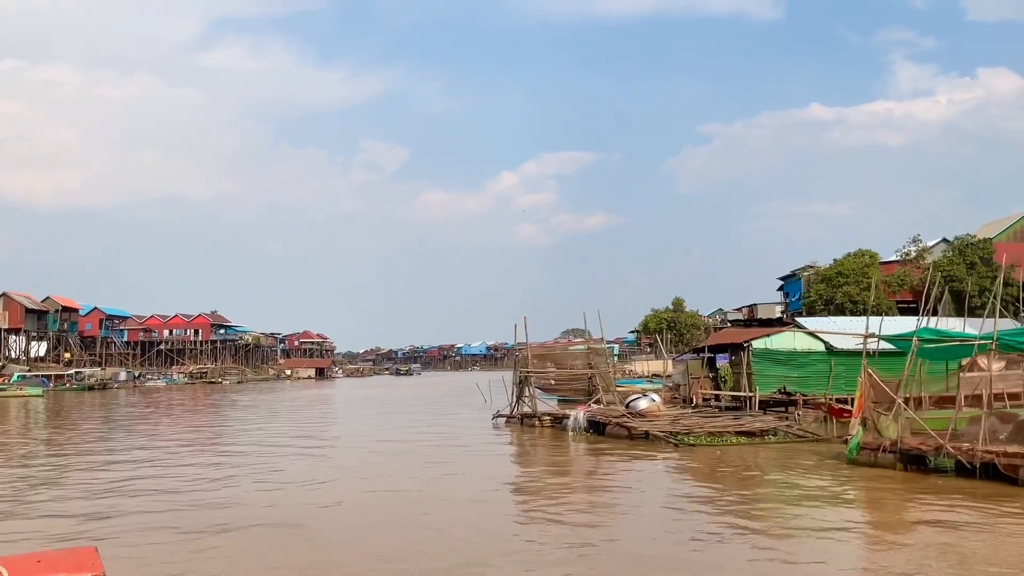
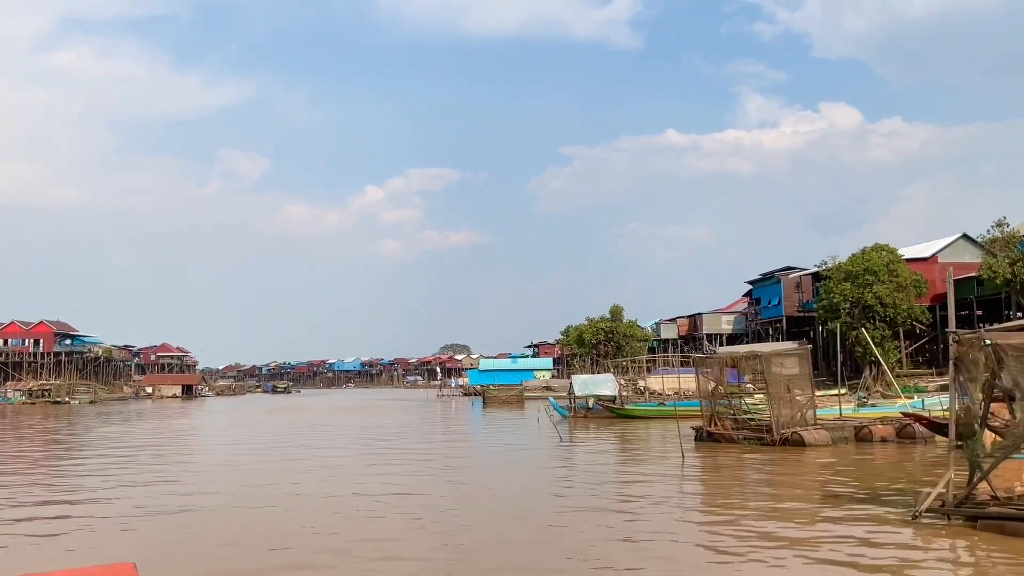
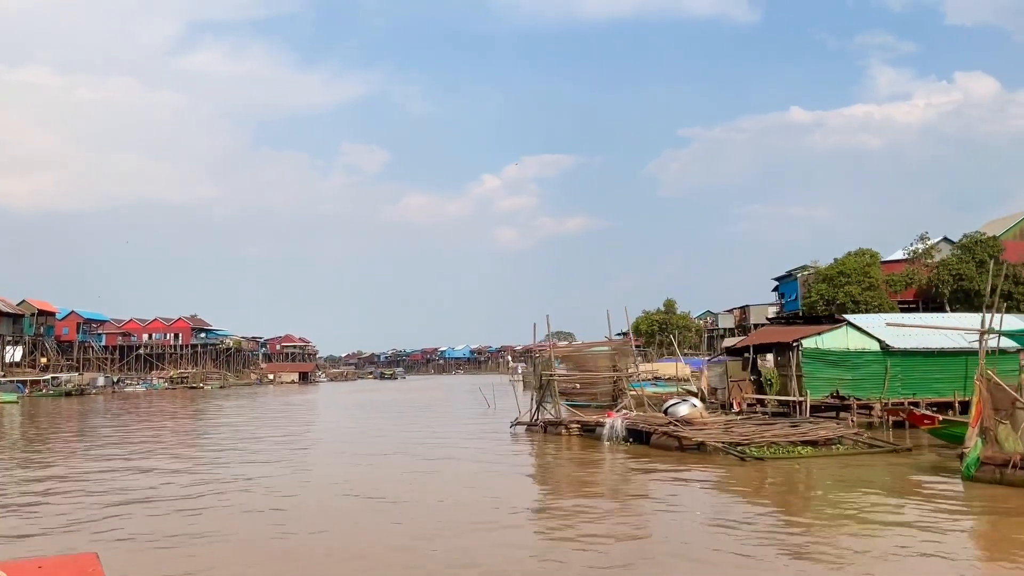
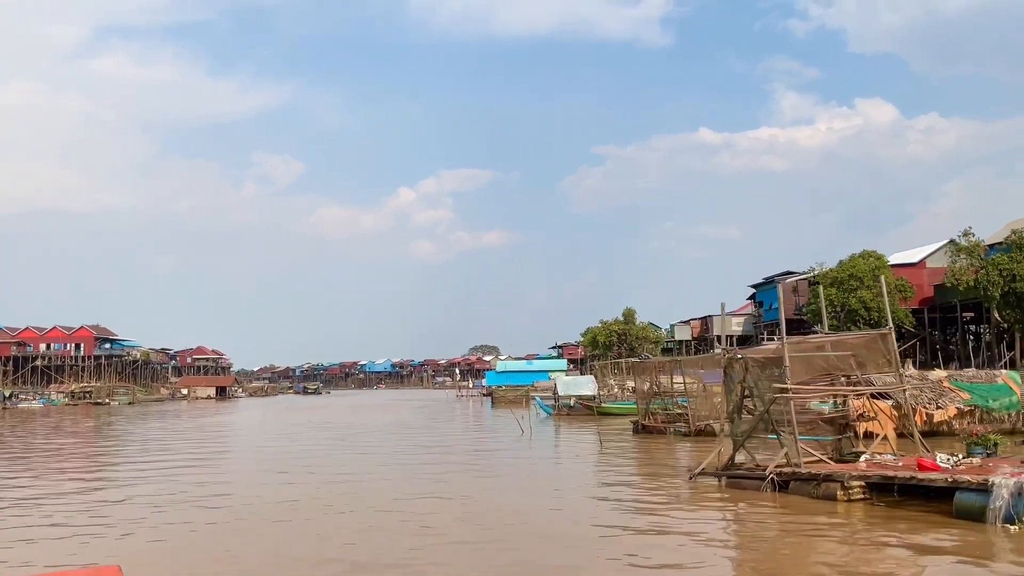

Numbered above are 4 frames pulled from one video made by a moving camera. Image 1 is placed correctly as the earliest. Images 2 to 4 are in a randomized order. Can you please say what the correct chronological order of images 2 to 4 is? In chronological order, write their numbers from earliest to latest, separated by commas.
3, 4, 2
